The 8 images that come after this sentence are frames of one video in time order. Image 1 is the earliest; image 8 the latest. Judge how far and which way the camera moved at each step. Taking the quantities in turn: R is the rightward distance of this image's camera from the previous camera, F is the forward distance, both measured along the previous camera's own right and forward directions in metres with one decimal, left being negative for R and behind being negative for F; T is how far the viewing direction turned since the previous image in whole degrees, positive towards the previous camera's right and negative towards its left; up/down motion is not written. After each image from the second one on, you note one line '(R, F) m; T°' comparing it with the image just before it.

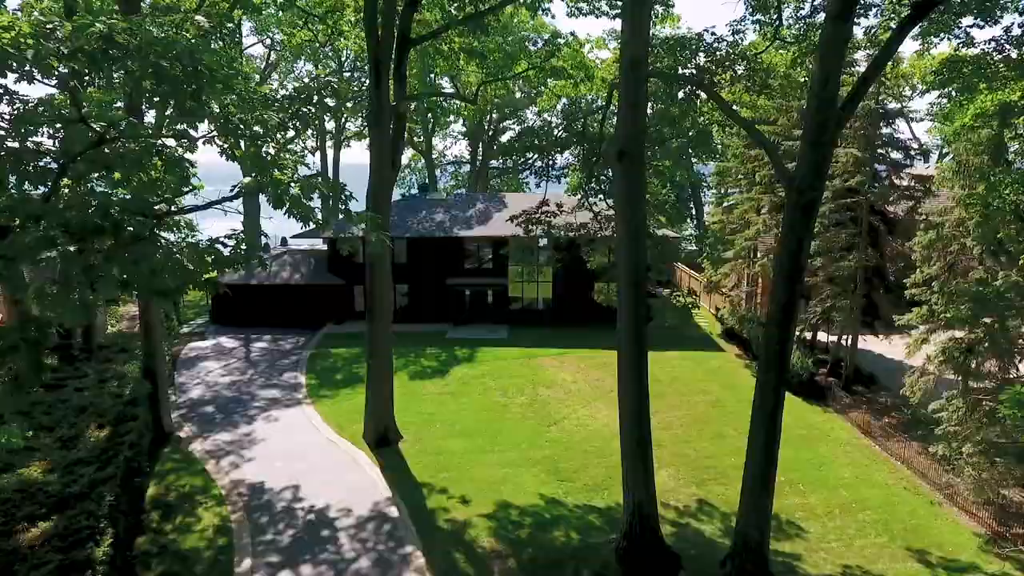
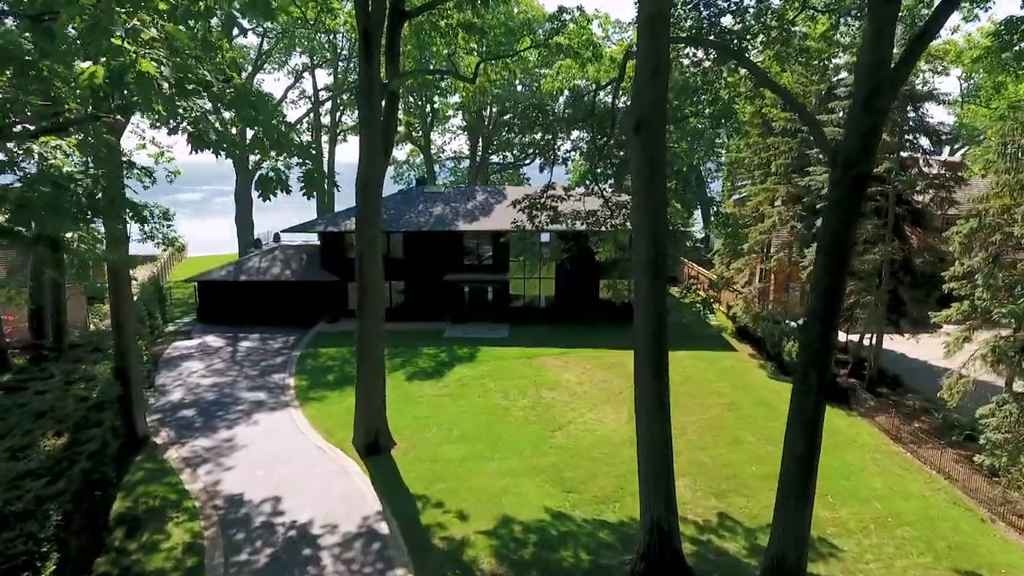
(-0.1, +1.4) m; 0°
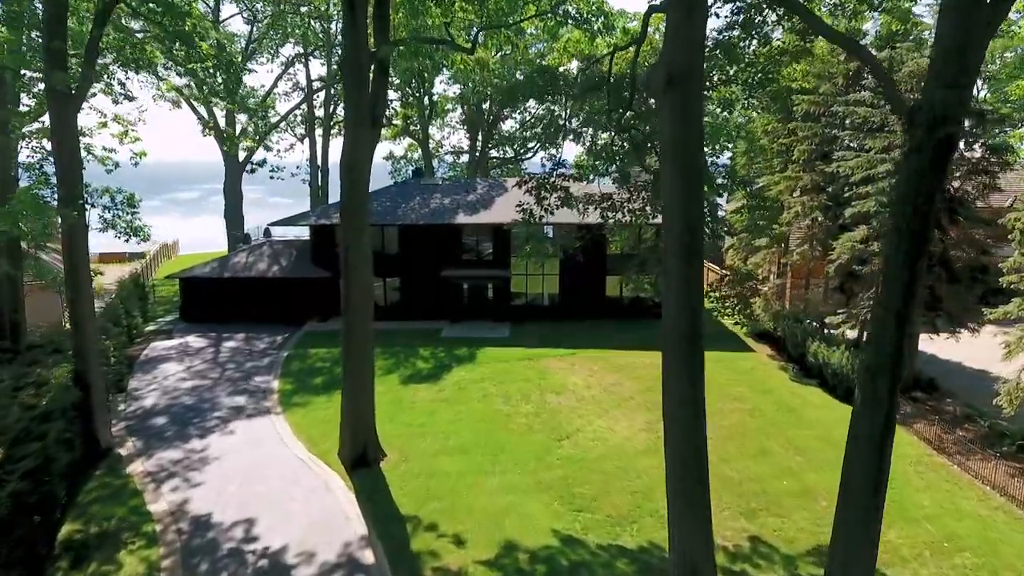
(-0.1, +1.7) m; 0°
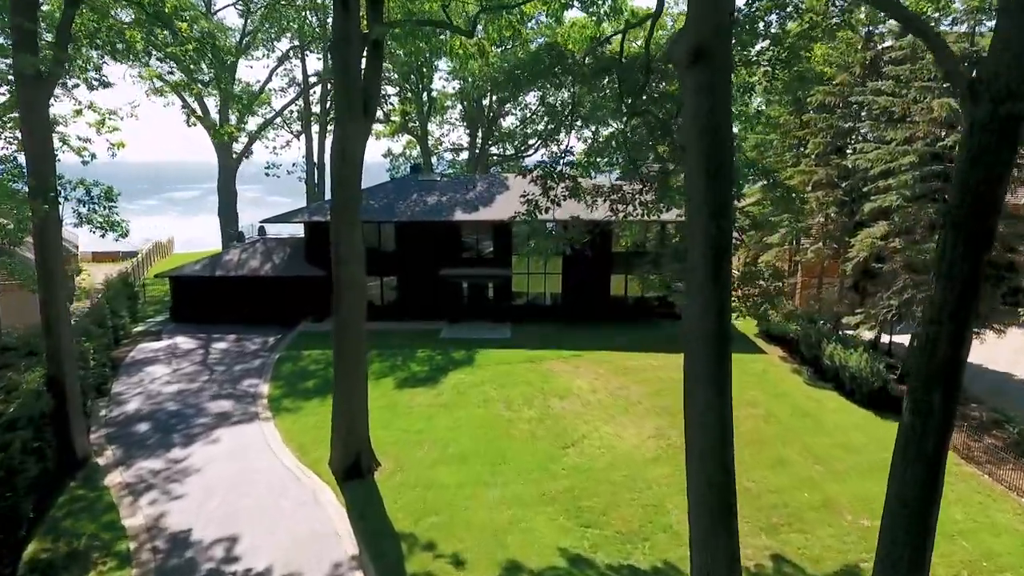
(-0.1, +0.9) m; 0°
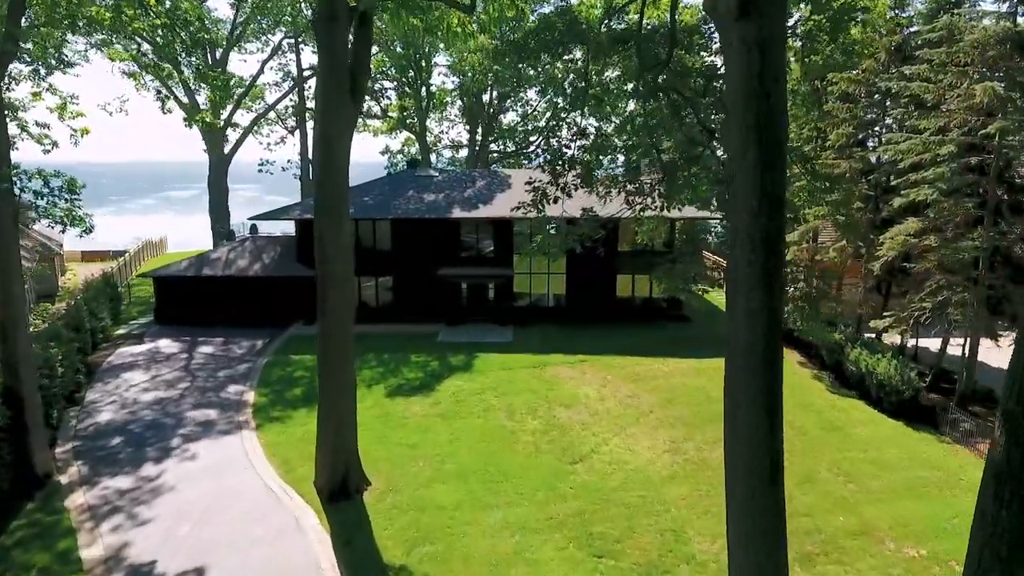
(-0.1, +1.3) m; 0°
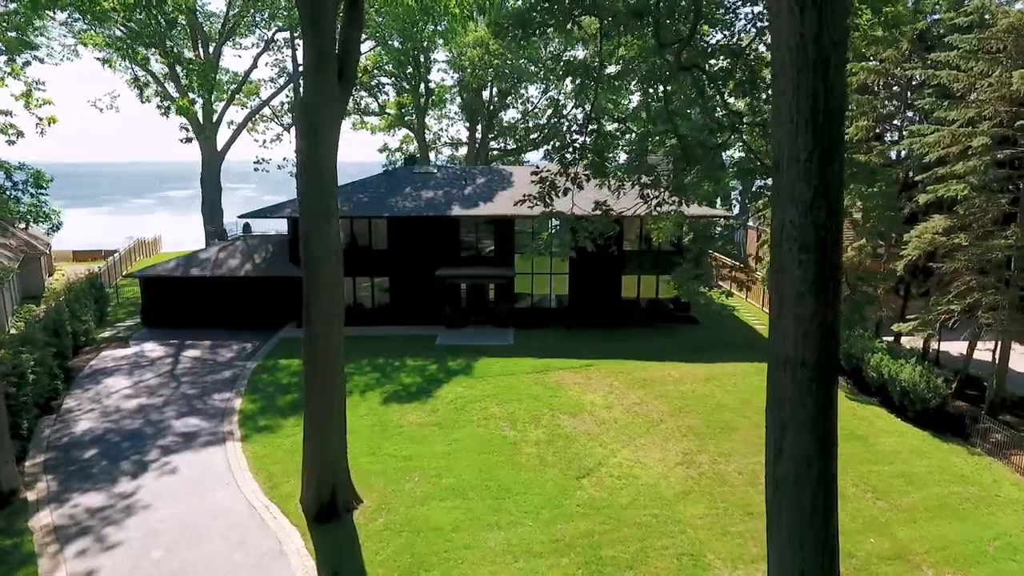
(-0.1, +1.0) m; 0°
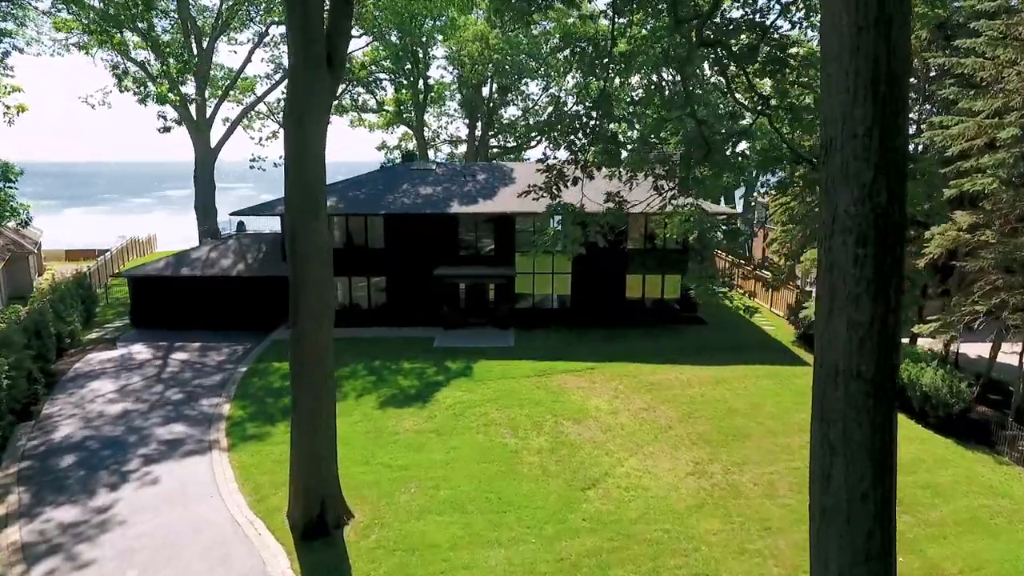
(0.0, +0.8) m; 0°
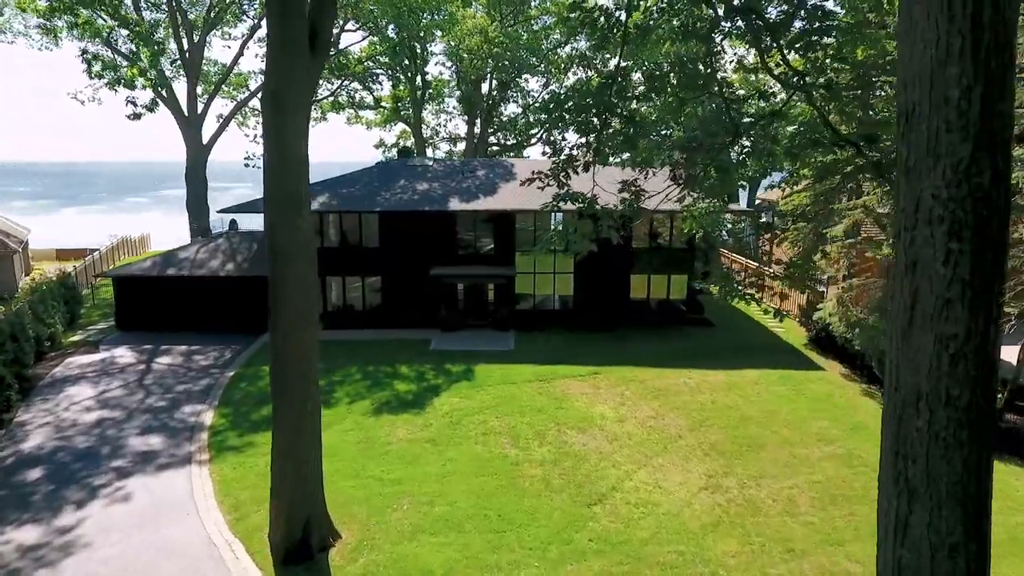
(0.0, +0.9) m; 0°
